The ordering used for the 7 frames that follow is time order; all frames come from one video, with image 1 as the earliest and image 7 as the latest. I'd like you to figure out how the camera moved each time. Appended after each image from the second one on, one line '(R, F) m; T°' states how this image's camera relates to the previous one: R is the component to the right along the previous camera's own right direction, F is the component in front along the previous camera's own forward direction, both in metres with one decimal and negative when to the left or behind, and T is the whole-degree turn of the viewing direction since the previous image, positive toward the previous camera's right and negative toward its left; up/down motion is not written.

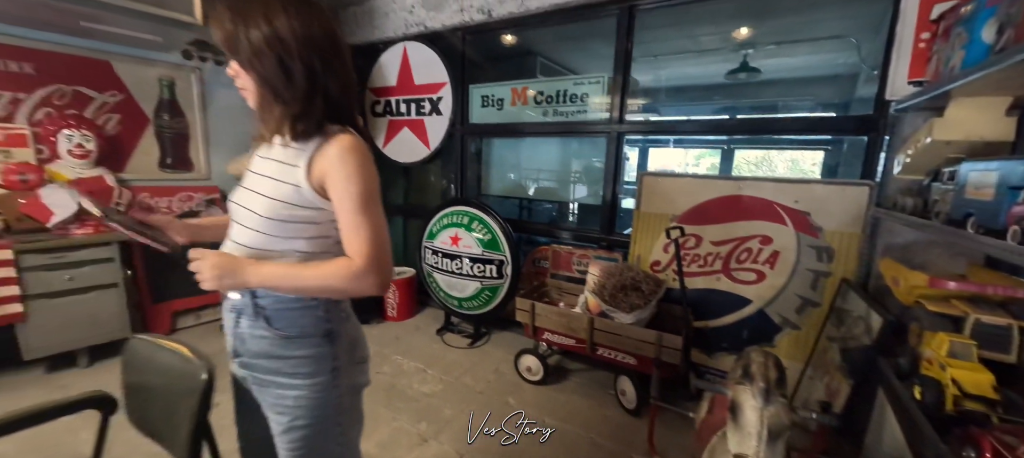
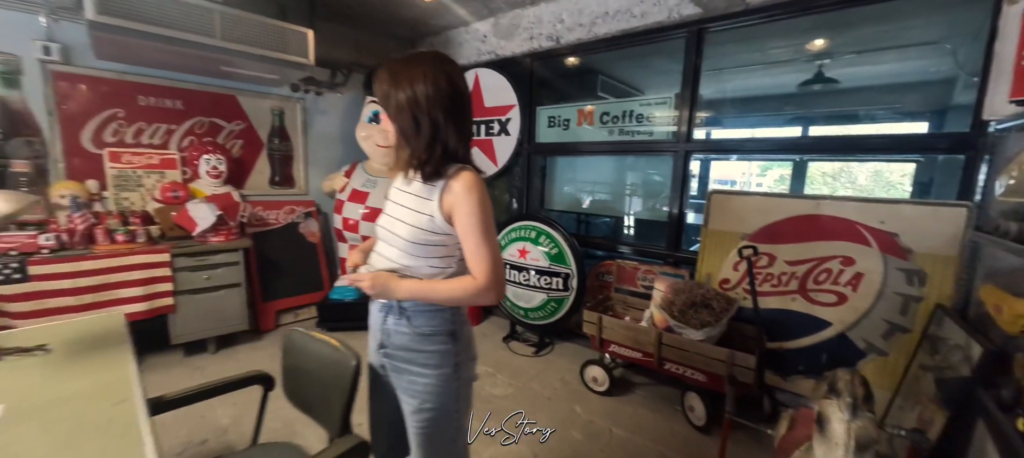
(-0.1, -0.1) m; -7°
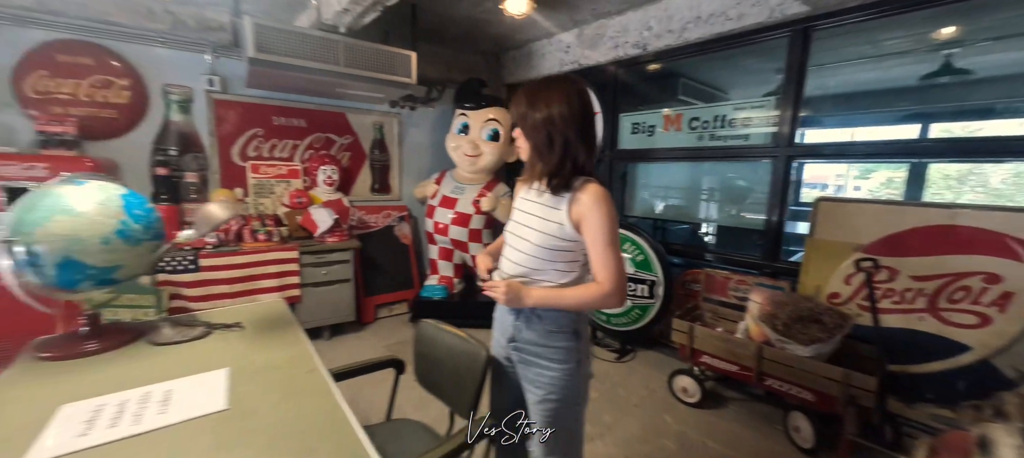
(-0.2, -0.1) m; -9°
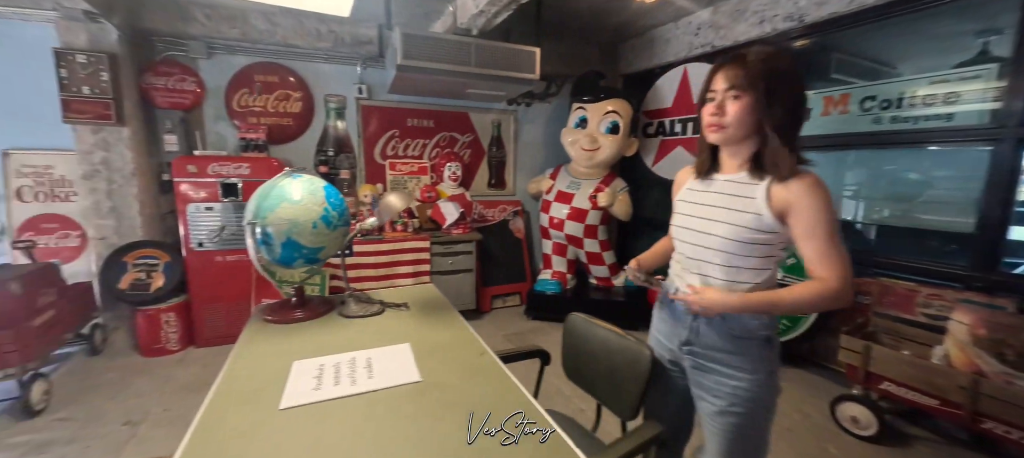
(-0.2, 0.0) m; -13°
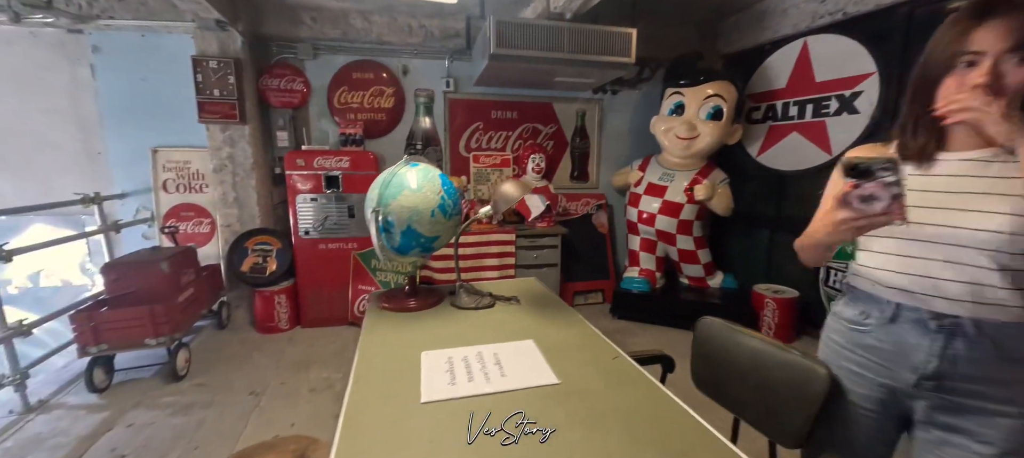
(-0.2, +0.1) m; -9°
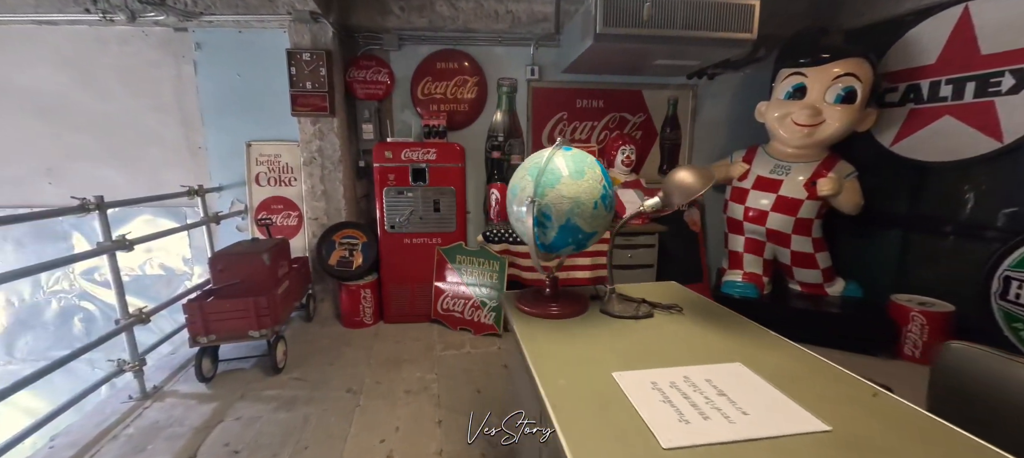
(-0.3, +0.1) m; -6°
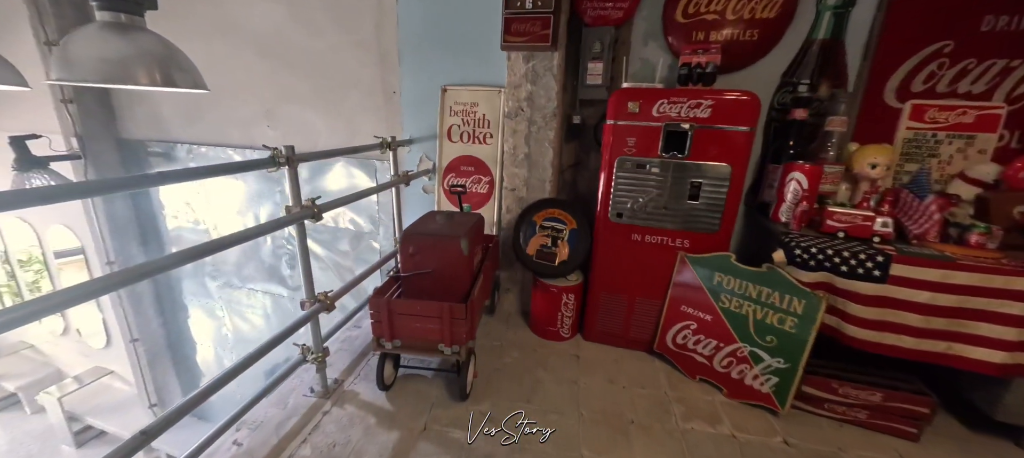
(-0.6, +0.7) m; -19°
